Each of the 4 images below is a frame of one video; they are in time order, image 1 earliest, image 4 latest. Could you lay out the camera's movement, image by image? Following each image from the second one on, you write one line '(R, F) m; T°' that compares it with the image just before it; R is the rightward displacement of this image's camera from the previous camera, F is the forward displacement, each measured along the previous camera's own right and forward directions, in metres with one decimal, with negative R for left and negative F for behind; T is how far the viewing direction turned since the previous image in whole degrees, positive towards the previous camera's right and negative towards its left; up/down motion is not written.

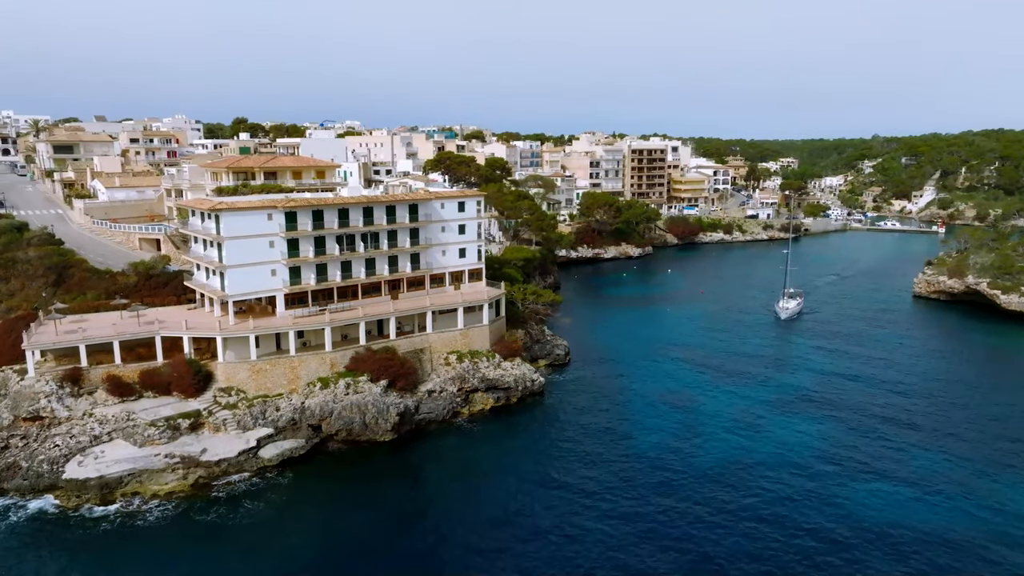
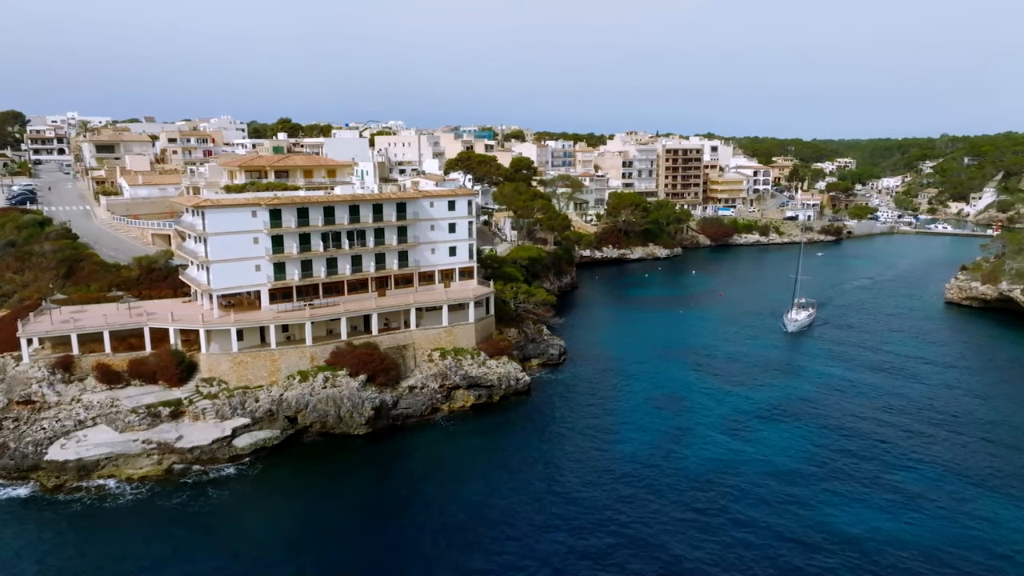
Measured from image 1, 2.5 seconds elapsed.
(+4.6, +0.1) m; -4°
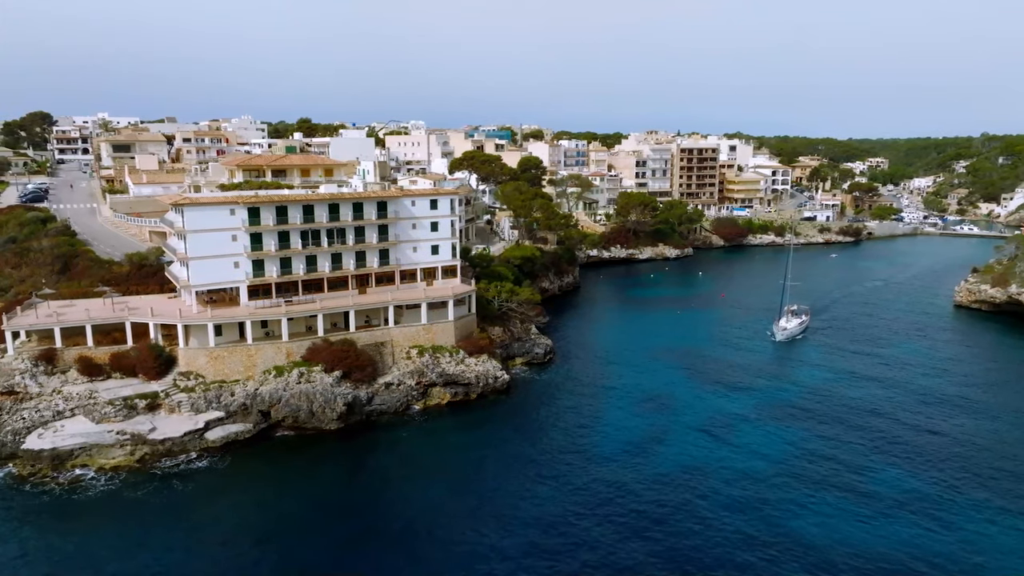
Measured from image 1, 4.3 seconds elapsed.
(+3.5, -0.1) m; -2°
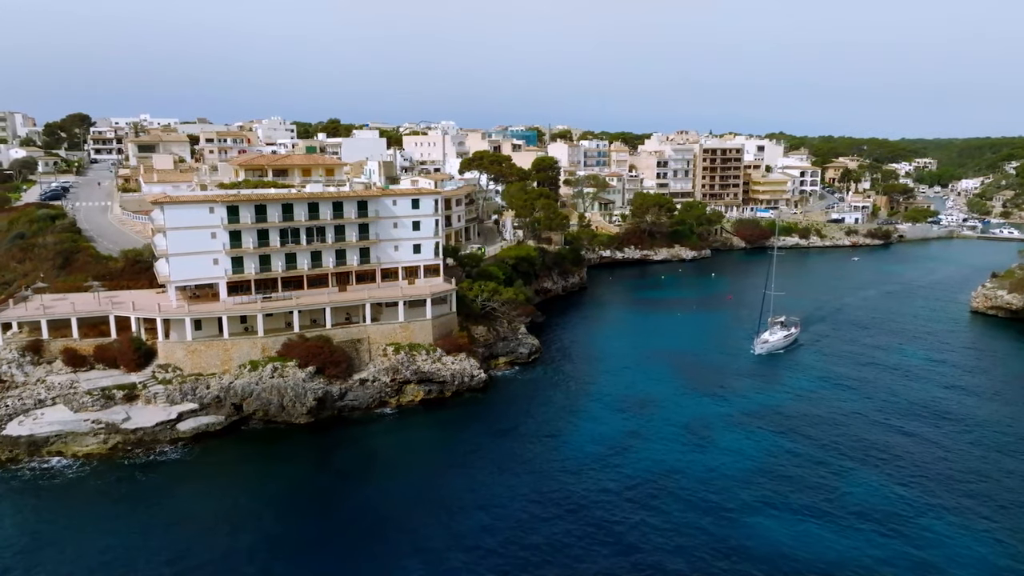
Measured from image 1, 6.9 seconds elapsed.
(+4.4, 0.0) m; -3°
